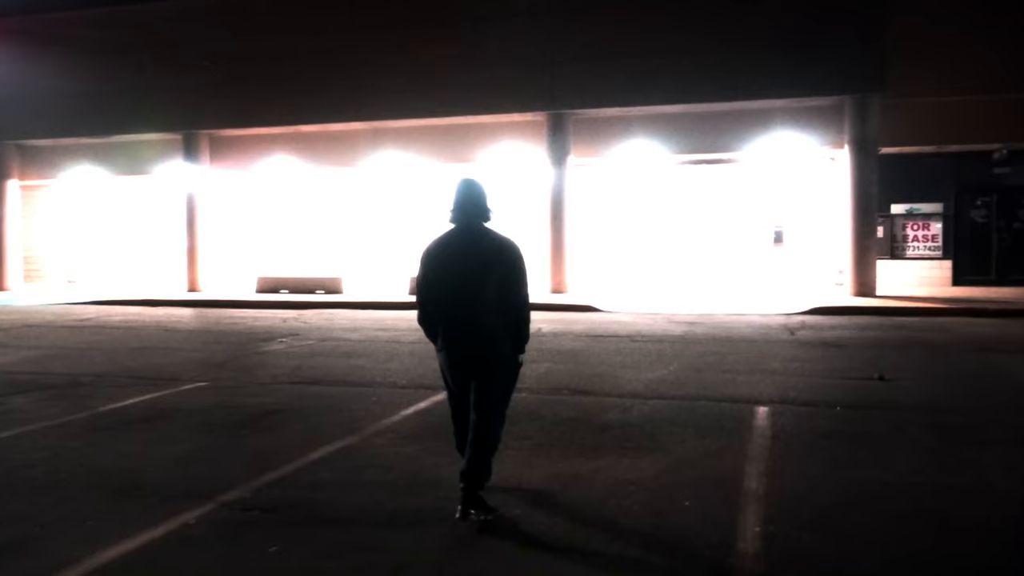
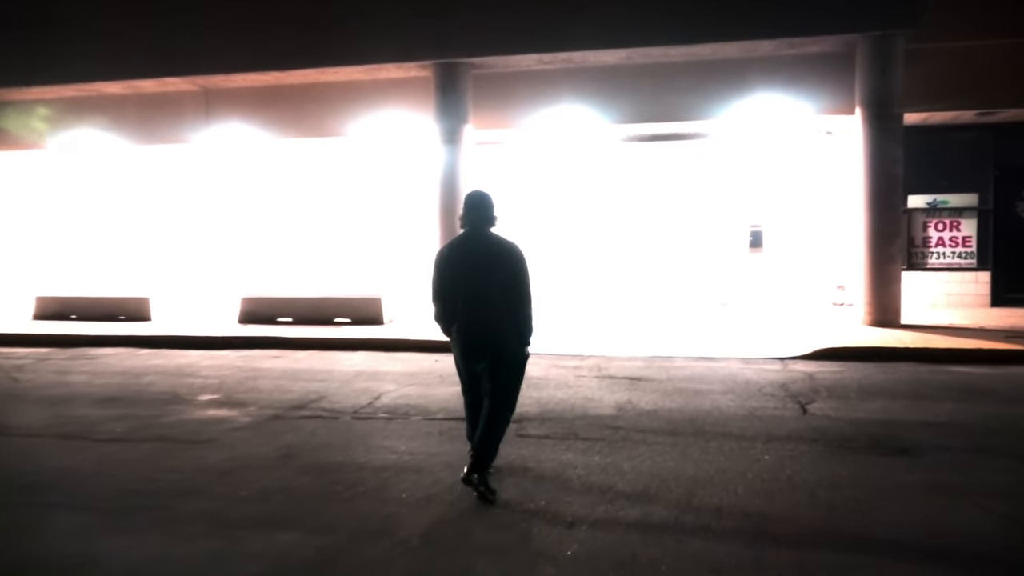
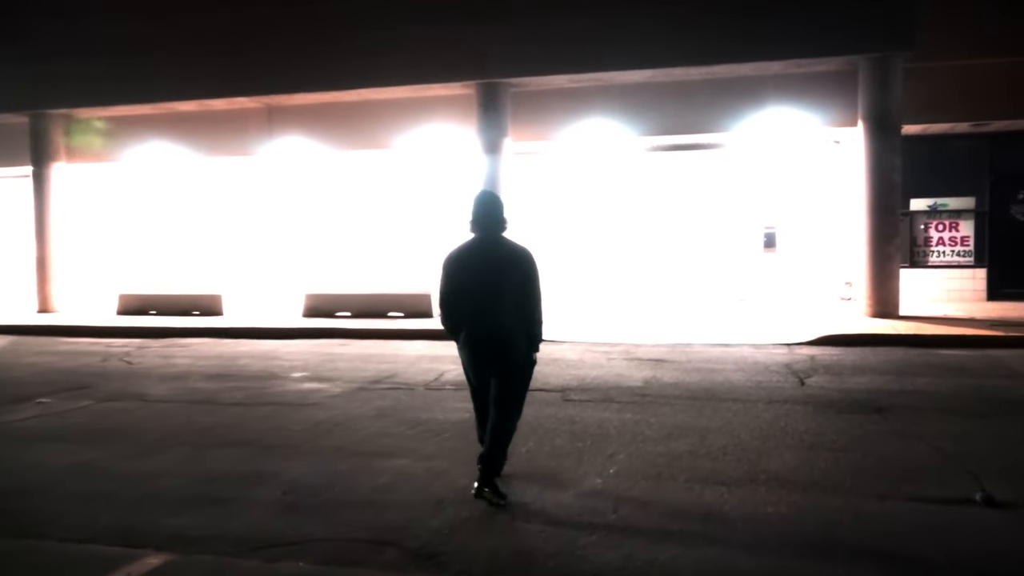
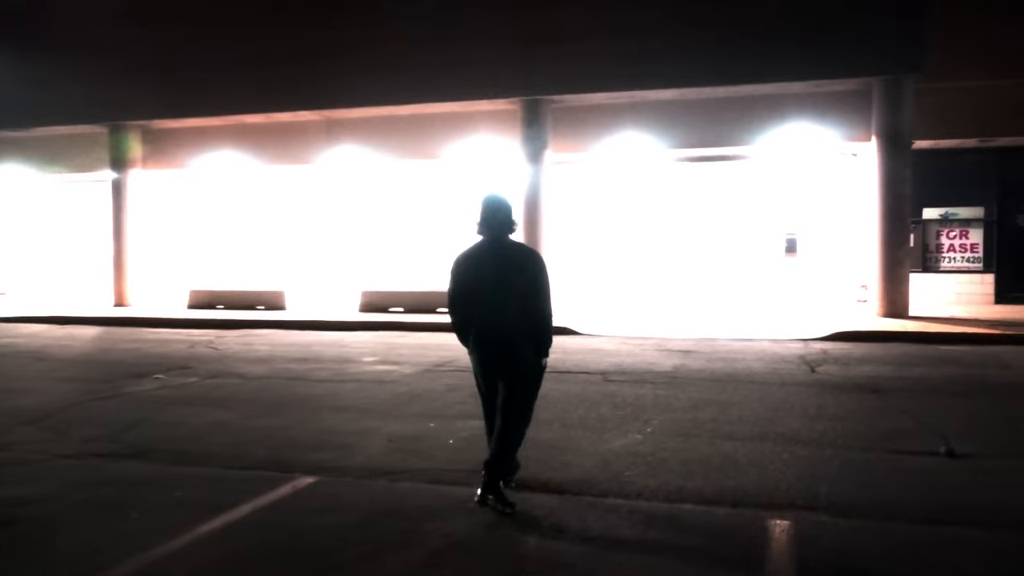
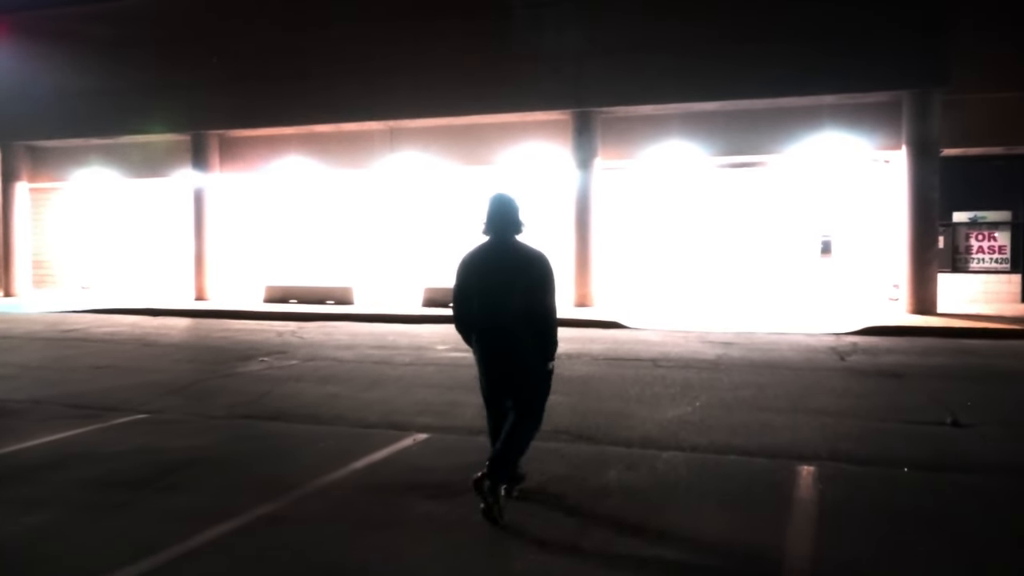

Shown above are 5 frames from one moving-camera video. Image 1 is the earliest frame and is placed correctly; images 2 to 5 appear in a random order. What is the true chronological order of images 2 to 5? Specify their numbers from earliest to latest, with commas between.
5, 4, 3, 2
